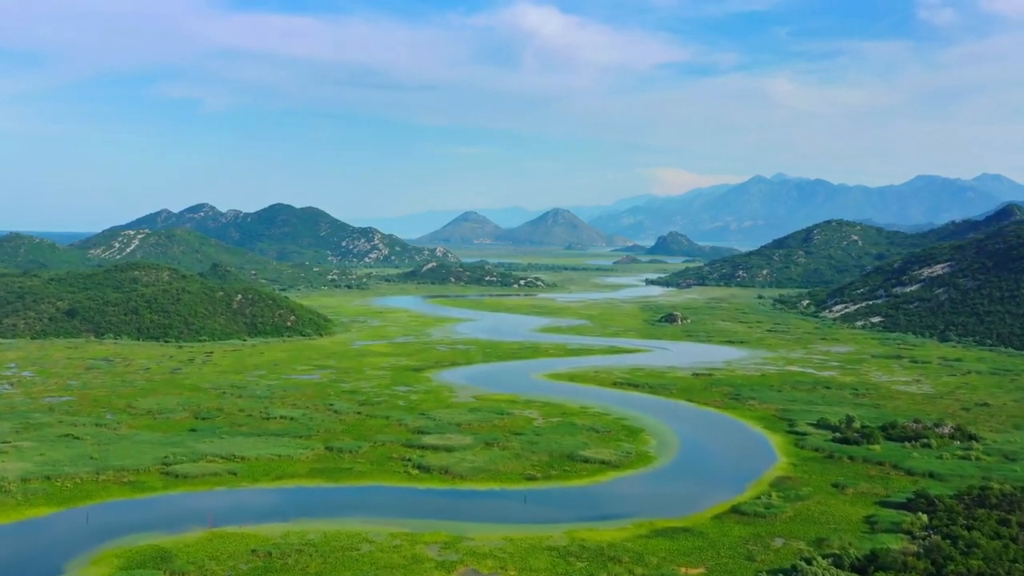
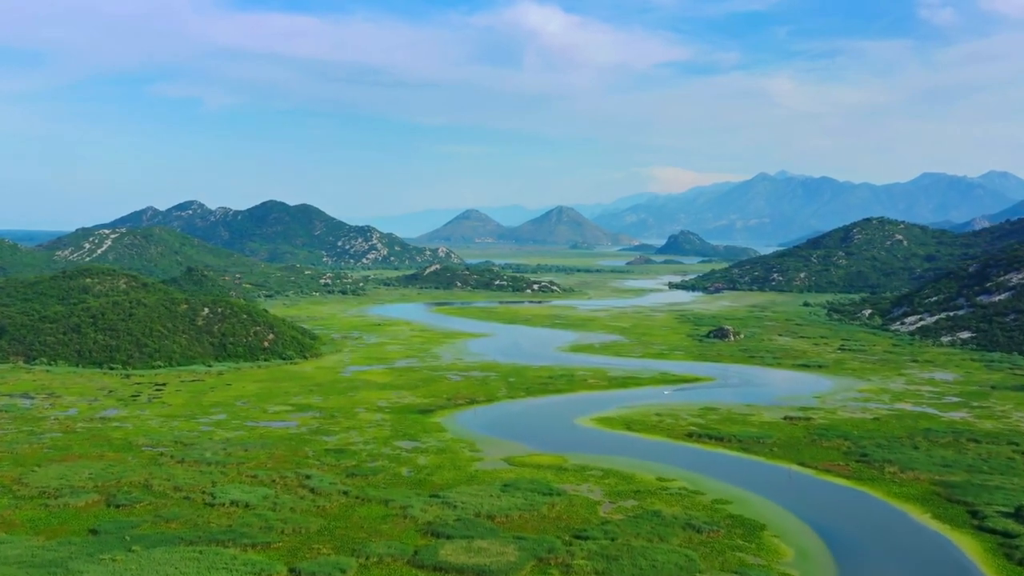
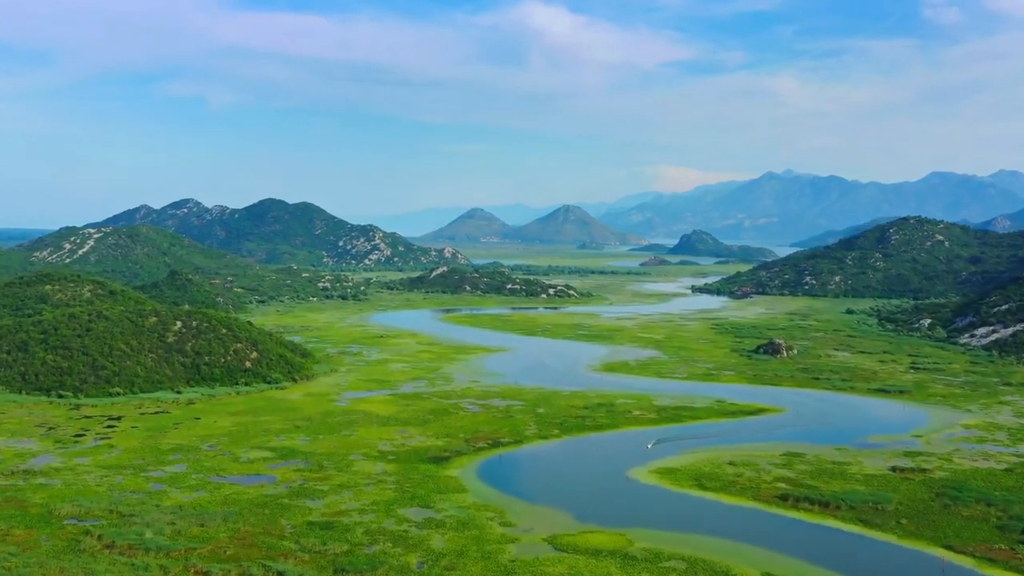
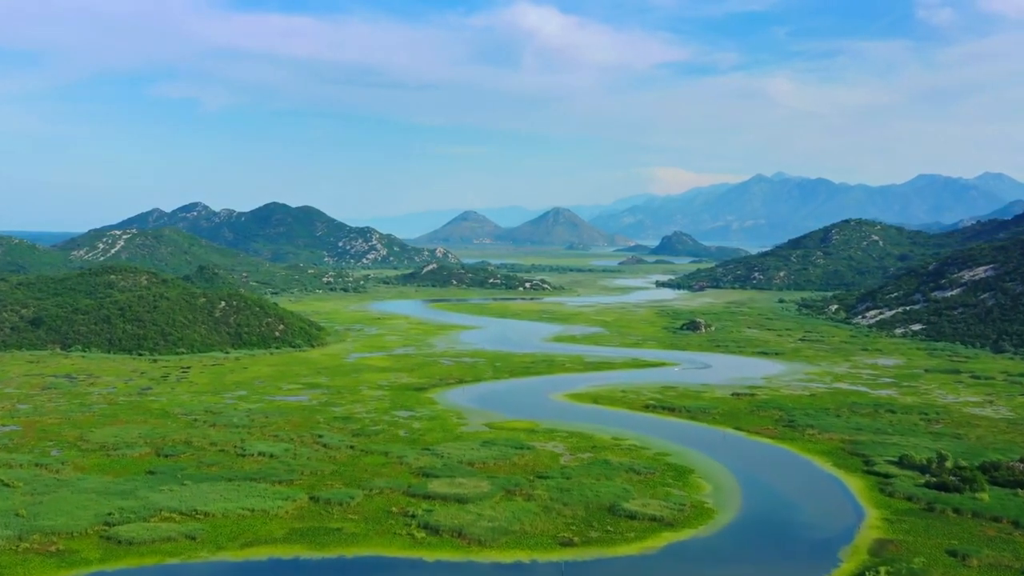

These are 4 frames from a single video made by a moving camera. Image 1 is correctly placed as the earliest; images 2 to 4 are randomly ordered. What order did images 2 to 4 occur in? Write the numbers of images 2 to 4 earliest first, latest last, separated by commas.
4, 2, 3
